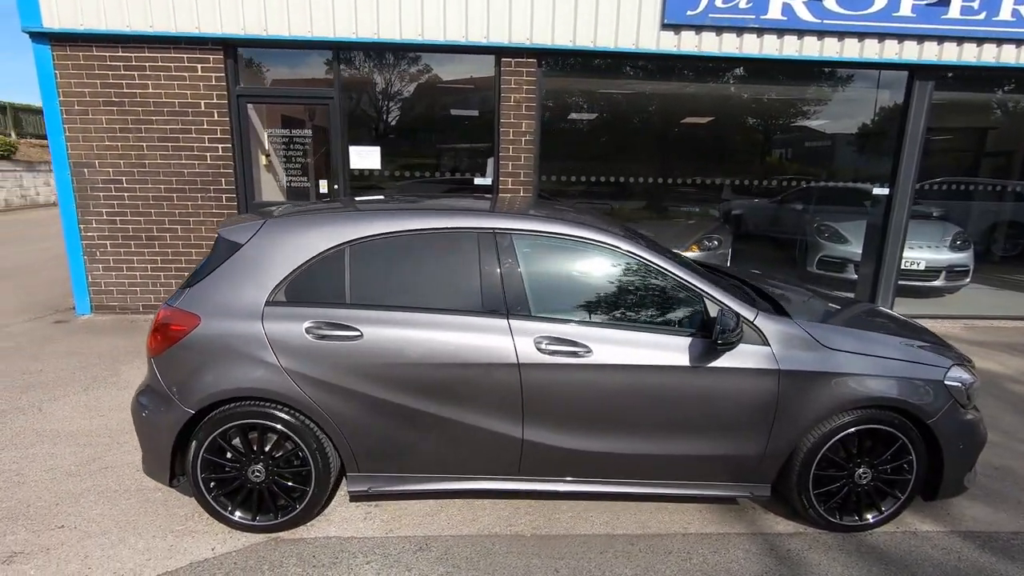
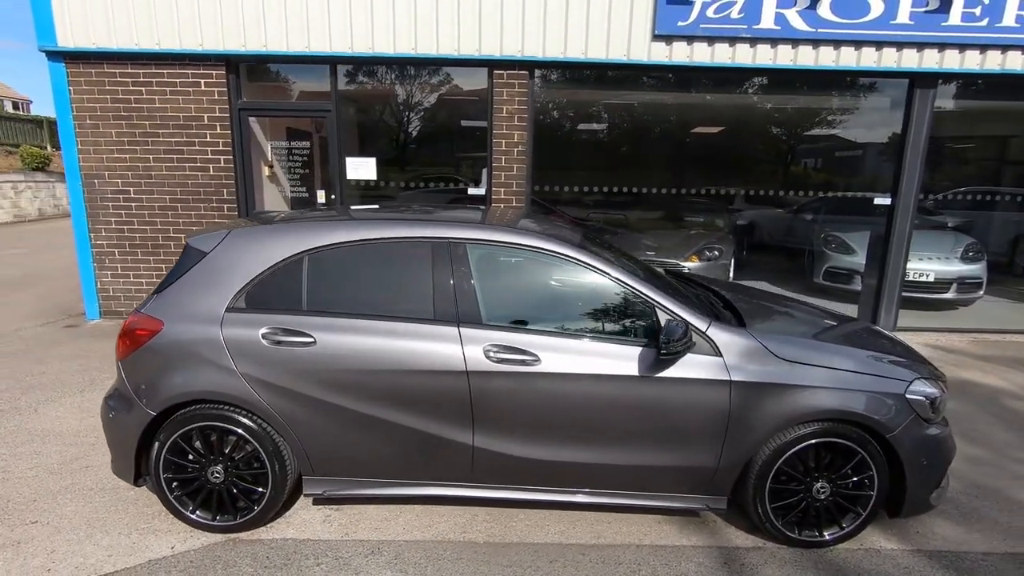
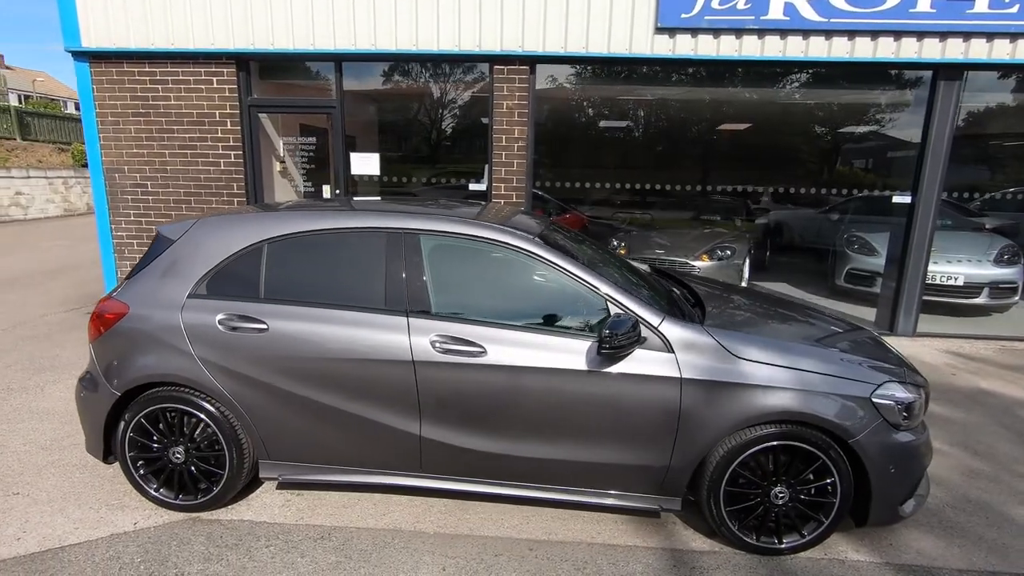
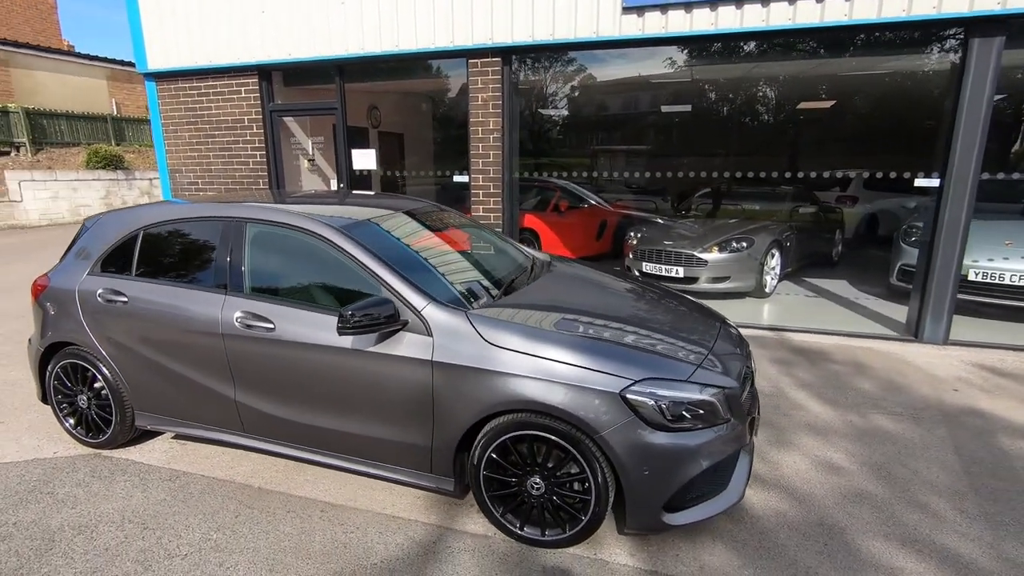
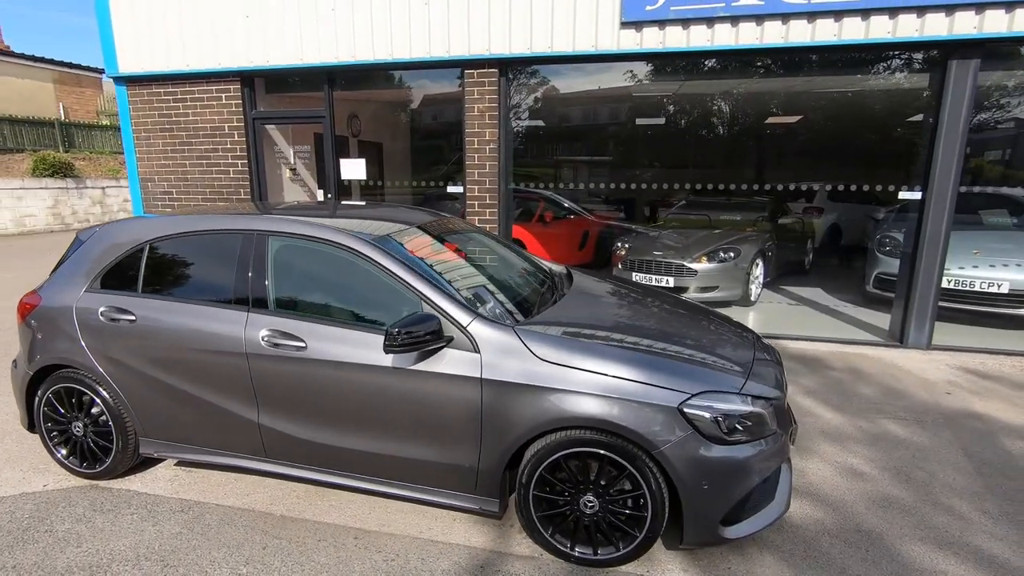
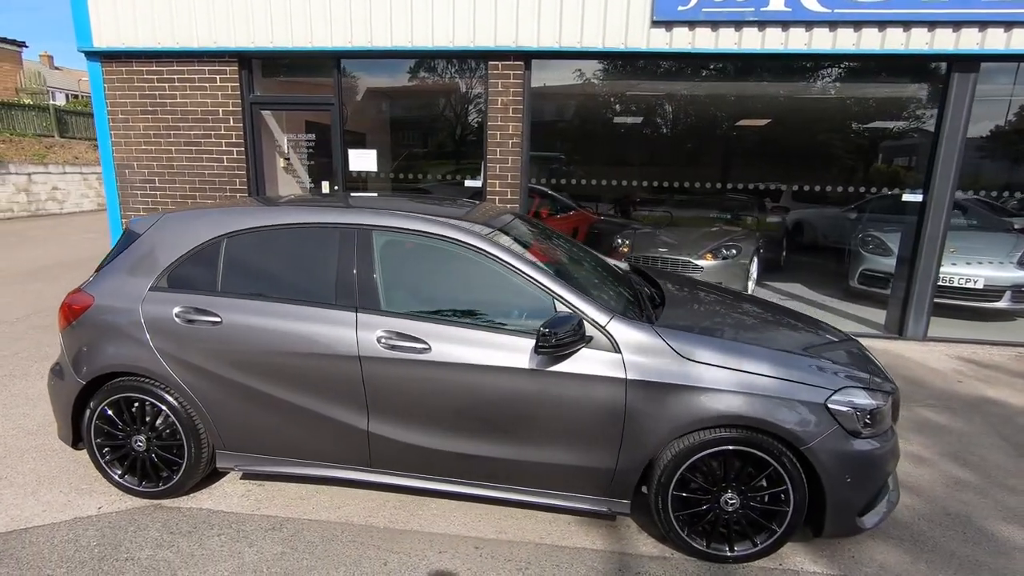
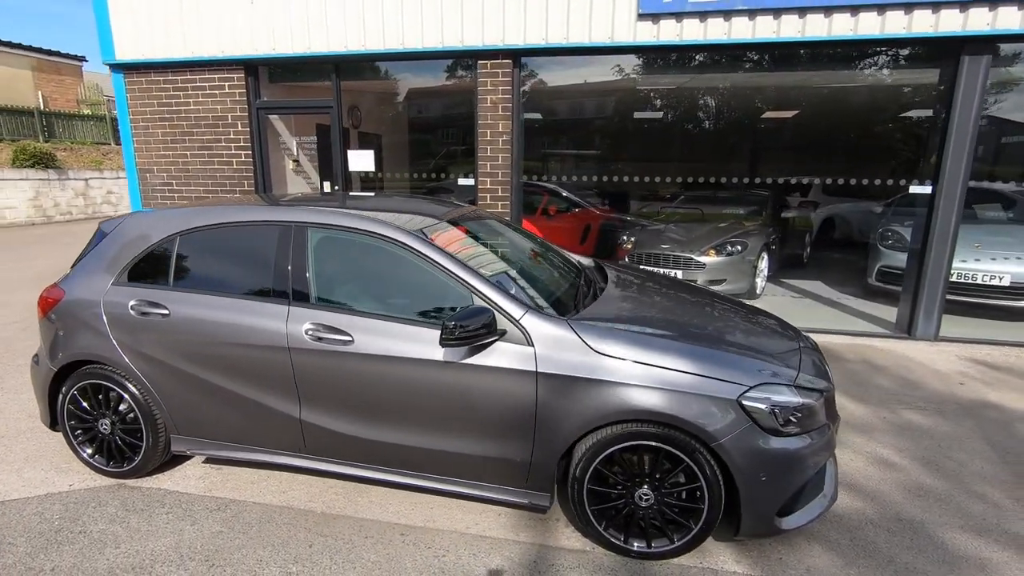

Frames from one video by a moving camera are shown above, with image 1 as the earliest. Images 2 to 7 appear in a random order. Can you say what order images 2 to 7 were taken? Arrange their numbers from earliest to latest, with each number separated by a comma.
2, 3, 6, 7, 5, 4
